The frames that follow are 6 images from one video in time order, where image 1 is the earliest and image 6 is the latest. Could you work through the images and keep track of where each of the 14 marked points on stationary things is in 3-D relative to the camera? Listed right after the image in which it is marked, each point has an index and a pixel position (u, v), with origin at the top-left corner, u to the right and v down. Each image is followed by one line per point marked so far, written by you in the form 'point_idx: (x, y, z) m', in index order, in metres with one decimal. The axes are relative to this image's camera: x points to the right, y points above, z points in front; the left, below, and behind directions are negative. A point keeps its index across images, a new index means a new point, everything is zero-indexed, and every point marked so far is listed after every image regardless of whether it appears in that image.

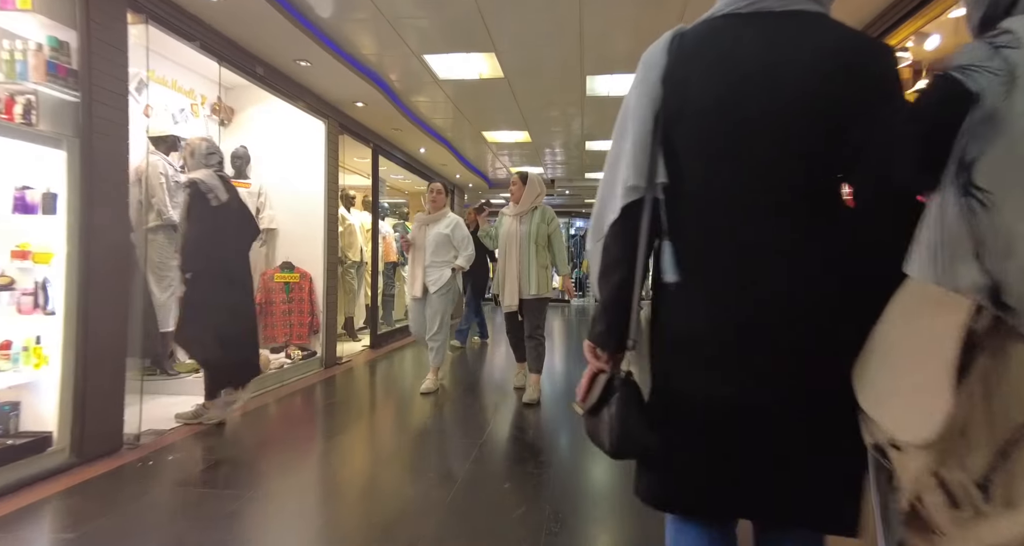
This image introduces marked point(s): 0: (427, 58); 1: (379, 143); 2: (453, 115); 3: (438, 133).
0: (-0.6, +1.6, +3.8) m
1: (-1.4, +1.4, +5.4) m
2: (-0.6, +1.6, +5.1) m
3: (-0.9, +1.6, +5.8) m
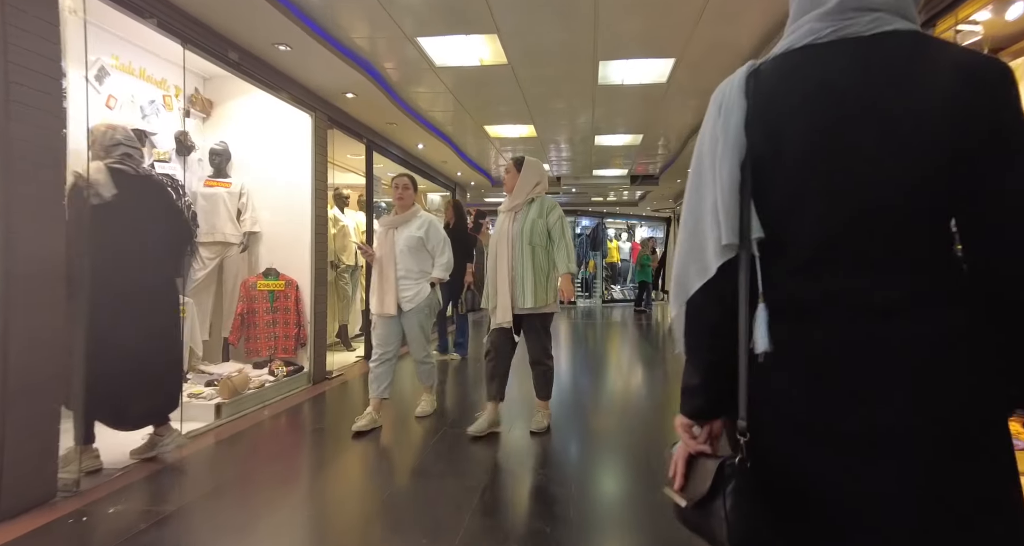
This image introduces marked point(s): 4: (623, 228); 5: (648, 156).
0: (-0.6, +1.6, +3.5) m
1: (-1.4, +1.4, +5.1) m
2: (-0.6, +1.6, +4.8) m
3: (-0.8, +1.6, +5.4) m
4: (+2.9, +1.2, +13.2) m
5: (+1.9, +1.6, +7.0) m
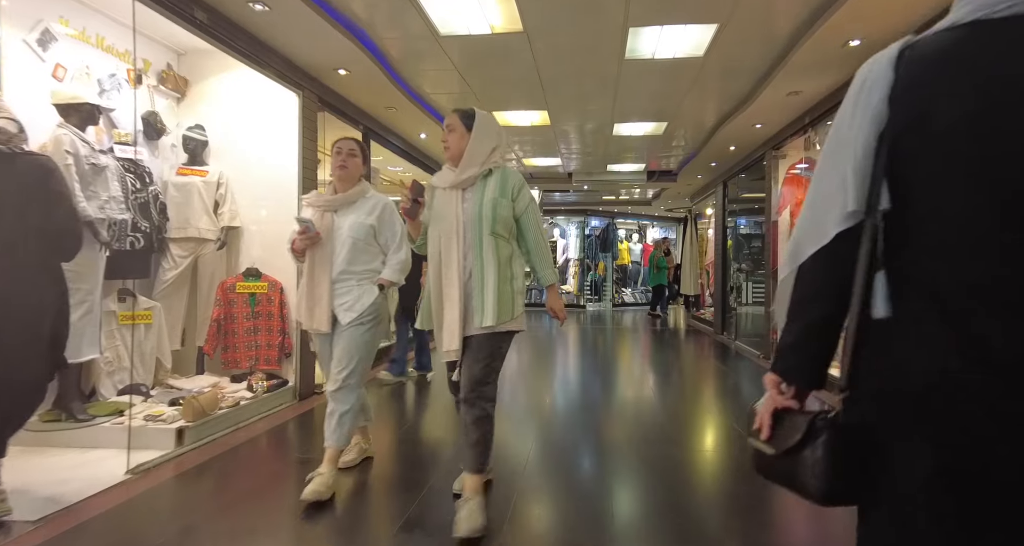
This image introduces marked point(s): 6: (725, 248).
0: (-0.5, +1.6, +3.0) m
1: (-1.3, +1.4, +4.6) m
2: (-0.5, +1.6, +4.4) m
3: (-0.7, +1.6, +5.0) m
4: (+3.1, +1.1, +12.8) m
5: (+2.0, +1.6, +6.6) m
6: (+3.1, +0.4, +7.3) m
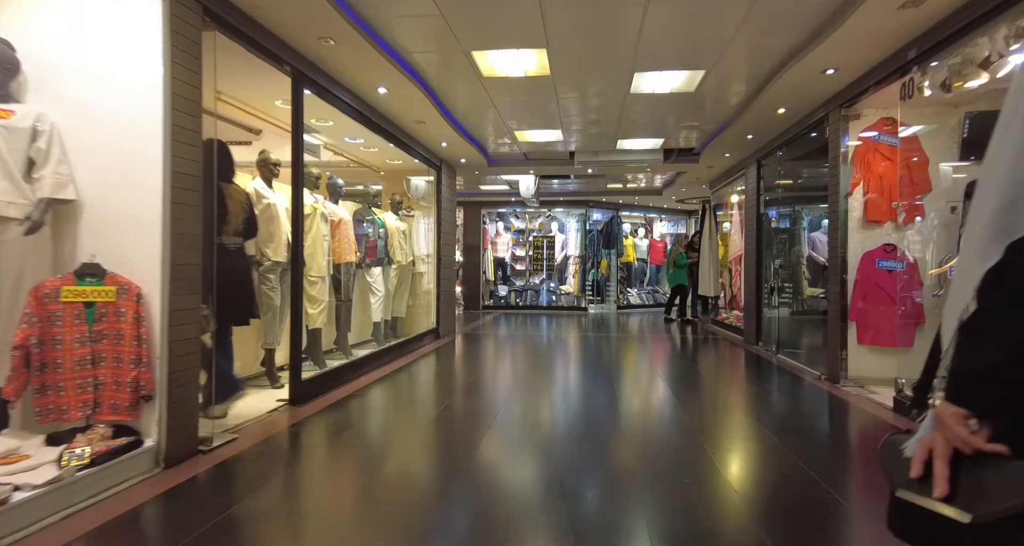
0: (-0.6, +1.6, +1.9) m
1: (-1.4, +1.4, +3.5) m
2: (-0.5, +1.6, +3.2) m
3: (-0.8, +1.6, +3.8) m
4: (+2.9, +1.2, +11.6) m
5: (+1.9, +1.6, +5.4) m
6: (+3.0, +0.4, +6.2) m
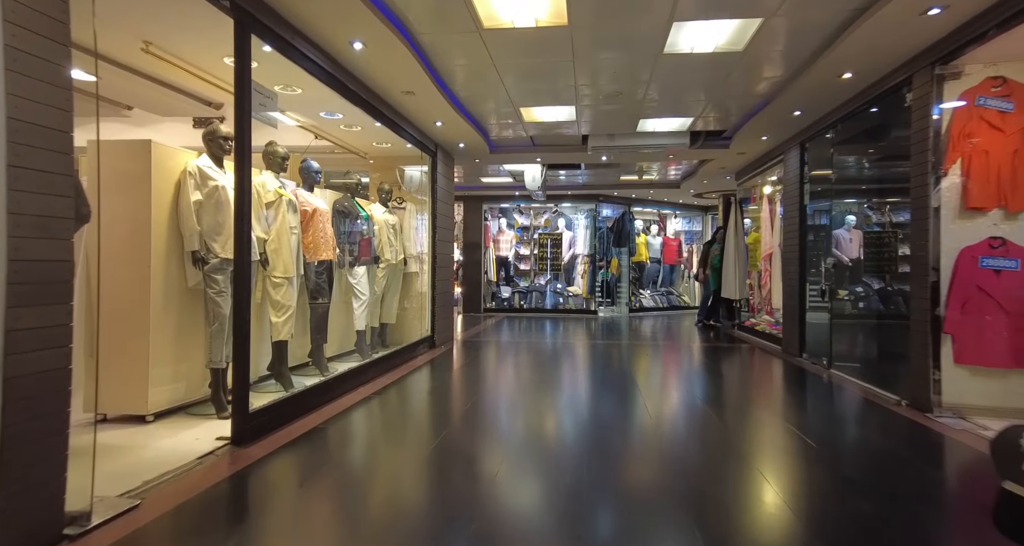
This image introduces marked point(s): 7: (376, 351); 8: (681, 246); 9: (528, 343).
0: (-0.6, +1.6, +1.1) m
1: (-1.3, +1.4, +2.7) m
2: (-0.5, +1.6, +2.5) m
3: (-0.7, +1.6, +3.1) m
4: (+3.0, +1.2, +10.9) m
5: (+2.0, +1.6, +4.7) m
6: (+3.1, +0.4, +5.4) m
7: (-1.3, -0.8, +5.0) m
8: (+3.7, +0.6, +11.0) m
9: (+0.3, -1.1, +7.8) m
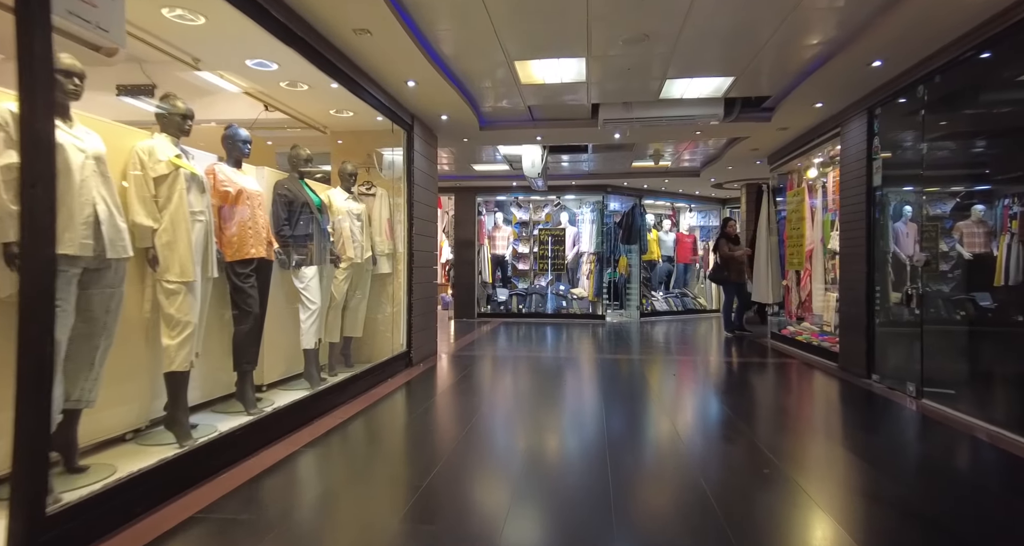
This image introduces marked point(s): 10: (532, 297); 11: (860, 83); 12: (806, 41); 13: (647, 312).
0: (-0.6, +1.6, +0.1) m
1: (-1.4, +1.4, +1.7) m
2: (-0.6, +1.6, +1.4) m
3: (-0.8, +1.6, +2.1) m
4: (+3.0, +1.2, +9.8) m
5: (+1.9, +1.6, +3.6) m
6: (+3.0, +0.4, +4.4) m
7: (-1.4, -0.8, +4.0) m
8: (+3.7, +0.6, +10.0) m
9: (+0.2, -1.1, +6.8) m
10: (+0.4, -0.4, +9.3) m
11: (+2.7, +1.5, +4.0) m
12: (+2.0, +1.6, +3.5) m
13: (+2.5, -0.7, +9.4) m
